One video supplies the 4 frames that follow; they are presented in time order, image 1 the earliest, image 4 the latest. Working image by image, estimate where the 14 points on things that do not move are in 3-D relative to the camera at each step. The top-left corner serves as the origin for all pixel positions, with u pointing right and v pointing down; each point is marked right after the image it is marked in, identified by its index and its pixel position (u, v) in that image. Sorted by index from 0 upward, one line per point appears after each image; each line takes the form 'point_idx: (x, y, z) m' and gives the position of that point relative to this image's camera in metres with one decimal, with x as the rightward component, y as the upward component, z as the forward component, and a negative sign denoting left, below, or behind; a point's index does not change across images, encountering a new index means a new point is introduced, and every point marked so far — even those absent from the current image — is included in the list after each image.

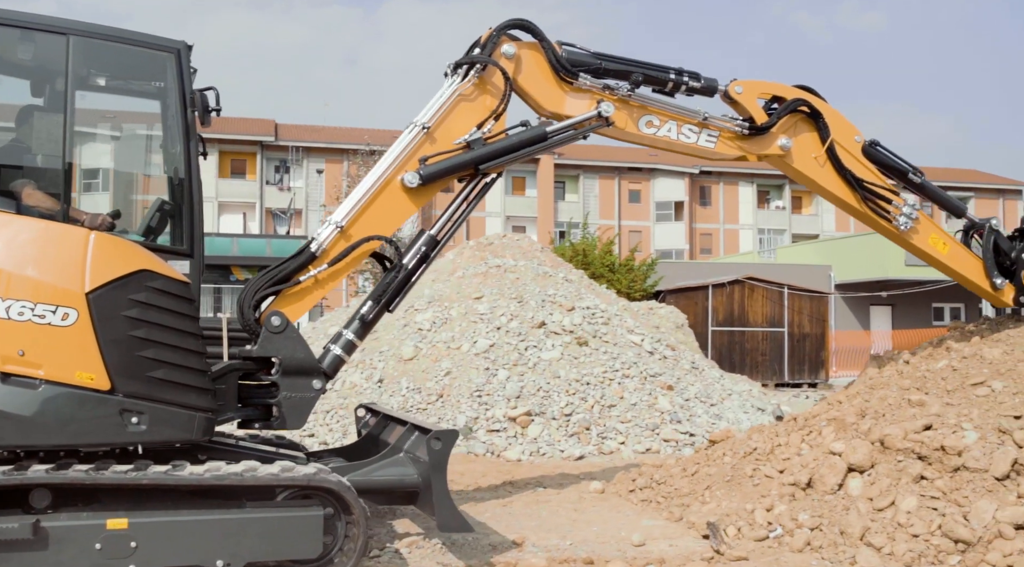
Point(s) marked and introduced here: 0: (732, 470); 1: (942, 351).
0: (+1.6, -1.4, +6.7) m
1: (+3.3, -0.5, +7.0) m
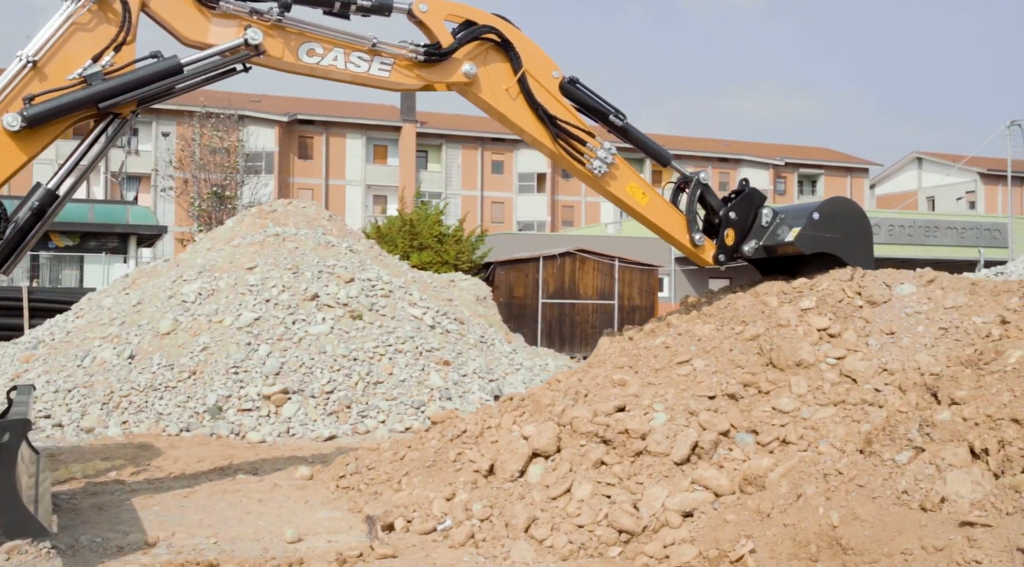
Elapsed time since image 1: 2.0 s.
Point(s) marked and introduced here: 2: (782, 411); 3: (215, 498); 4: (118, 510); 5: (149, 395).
0: (-0.5, -1.2, +6.2) m
1: (+1.1, -0.3, +6.8) m
2: (+1.6, -0.7, +5.4) m
3: (-2.0, -1.4, +6.1) m
4: (-2.5, -1.4, +5.8) m
5: (-3.8, -1.2, +9.8) m
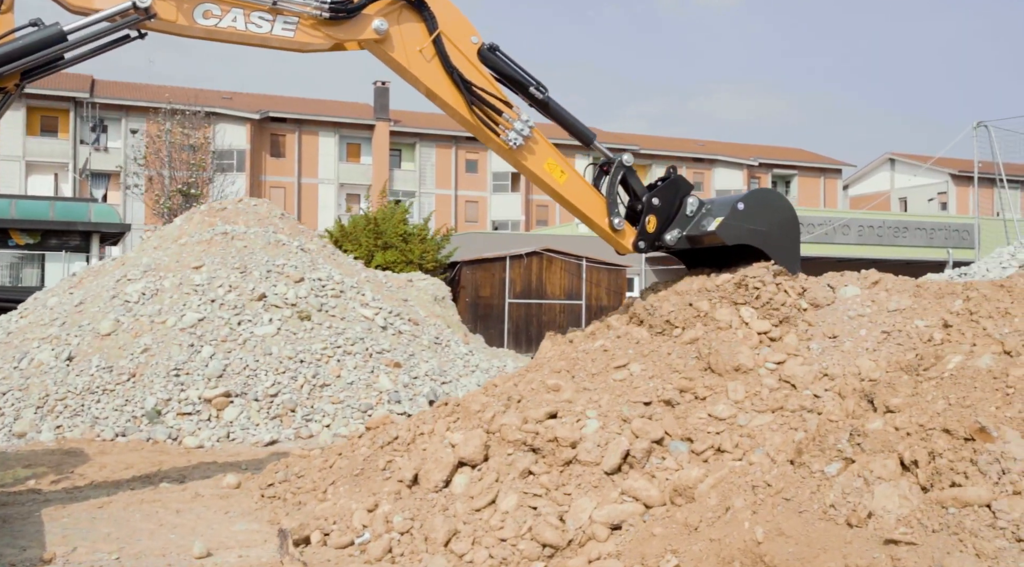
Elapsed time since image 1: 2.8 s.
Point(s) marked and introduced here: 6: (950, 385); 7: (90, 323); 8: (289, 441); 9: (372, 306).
0: (-1.0, -1.2, +6.0) m
1: (+0.7, -0.3, +6.6) m
2: (+1.2, -0.8, +5.2) m
3: (-2.4, -1.4, +5.8) m
4: (-2.9, -1.4, +5.5) m
5: (-4.4, -1.2, +9.5) m
6: (+2.1, -0.5, +4.4) m
7: (-4.9, -0.4, +10.7) m
8: (-2.2, -1.5, +9.1) m
9: (-1.8, -0.3, +11.9) m
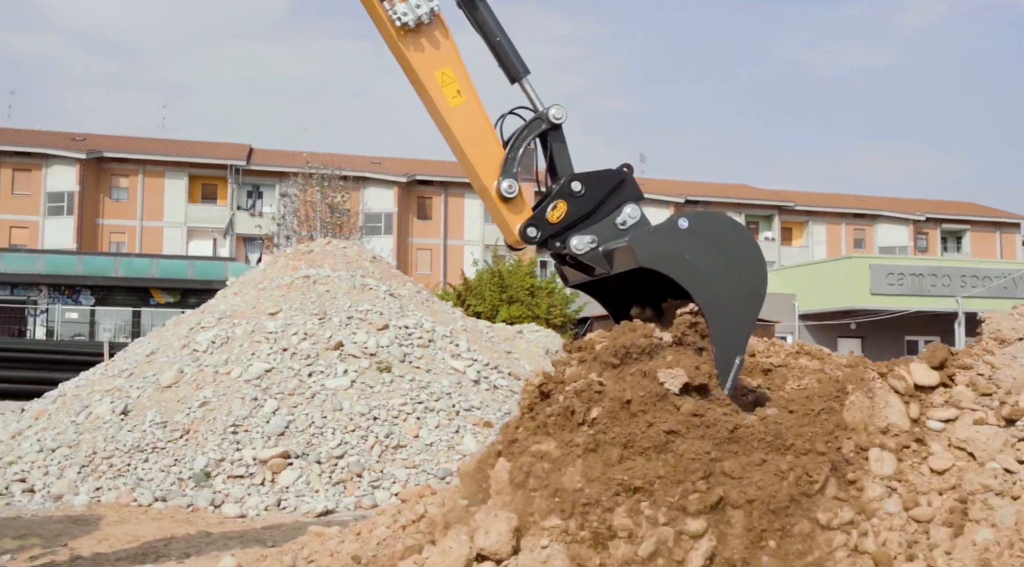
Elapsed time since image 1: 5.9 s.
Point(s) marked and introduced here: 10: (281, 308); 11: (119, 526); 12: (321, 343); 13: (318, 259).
0: (-0.7, -1.3, +4.6) m
1: (+1.0, -0.5, +4.9) m
2: (+1.3, -0.8, +3.5) m
3: (-2.1, -1.6, +4.6) m
4: (-2.7, -1.6, +4.4) m
5: (-3.5, -1.6, +8.5) m
6: (+2.1, -0.5, +2.5) m
7: (-3.8, -1.0, +9.9) m
8: (-1.4, -1.9, +7.8) m
9: (-0.5, -0.8, +10.6) m
10: (-2.6, -0.3, +10.6) m
11: (-2.8, -1.8, +6.7) m
12: (-2.0, -0.6, +9.9) m
13: (-2.4, +0.3, +12.0) m
